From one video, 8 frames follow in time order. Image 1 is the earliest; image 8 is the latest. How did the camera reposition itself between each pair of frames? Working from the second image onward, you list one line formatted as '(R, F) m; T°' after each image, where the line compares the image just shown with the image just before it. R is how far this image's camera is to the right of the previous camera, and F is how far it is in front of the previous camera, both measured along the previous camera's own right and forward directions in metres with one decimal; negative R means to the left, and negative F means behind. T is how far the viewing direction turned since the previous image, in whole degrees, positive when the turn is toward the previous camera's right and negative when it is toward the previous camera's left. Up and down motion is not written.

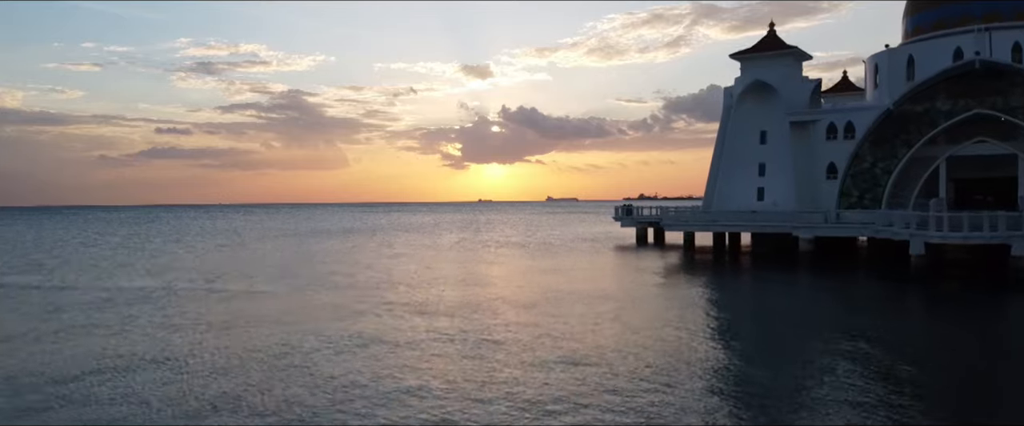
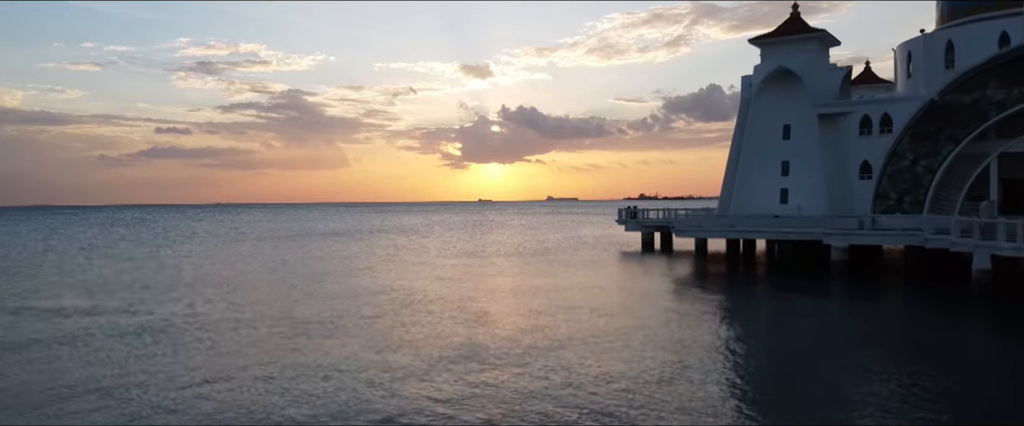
(+0.4, +4.3) m; 0°
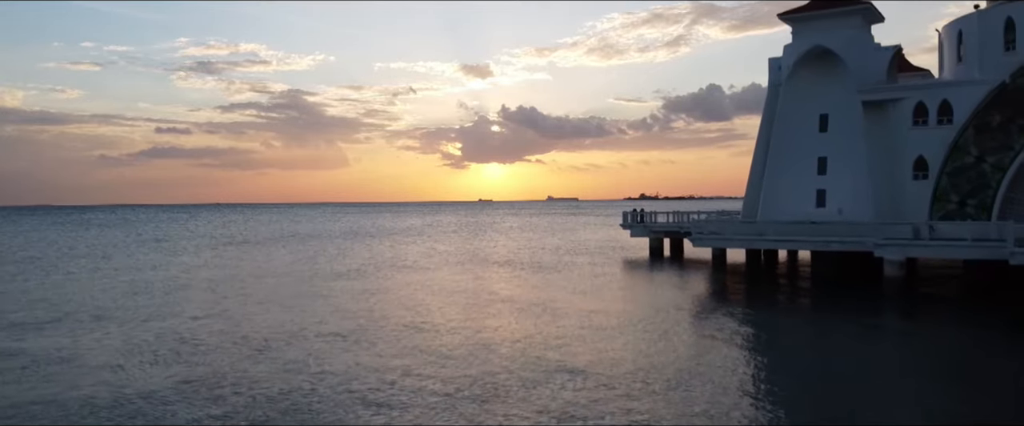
(+0.5, +5.1) m; 0°
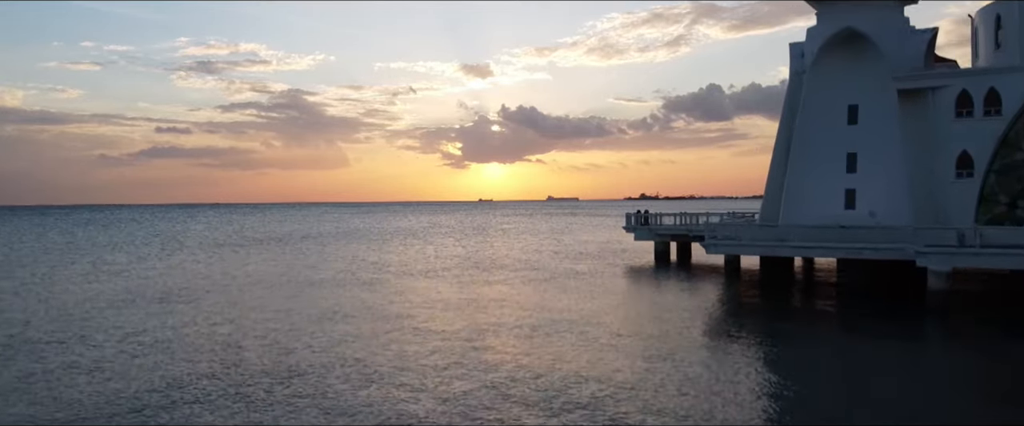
(+0.3, +3.1) m; 0°
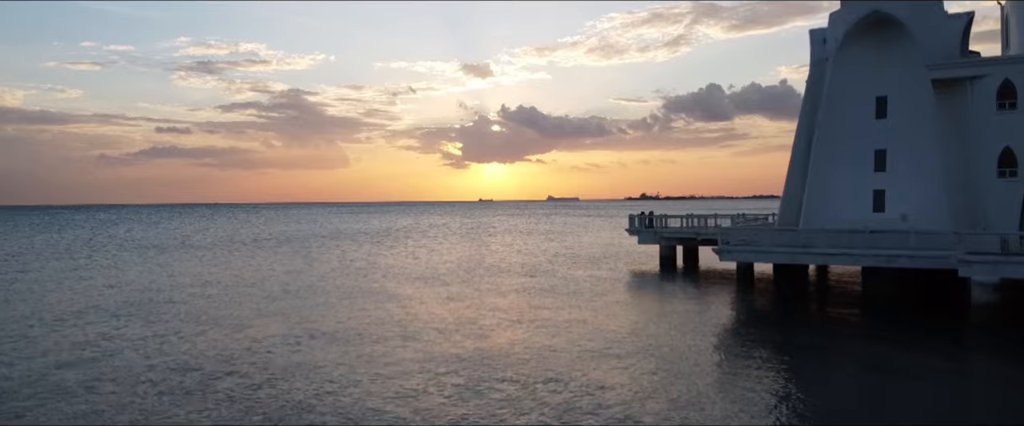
(+0.2, +2.3) m; 0°
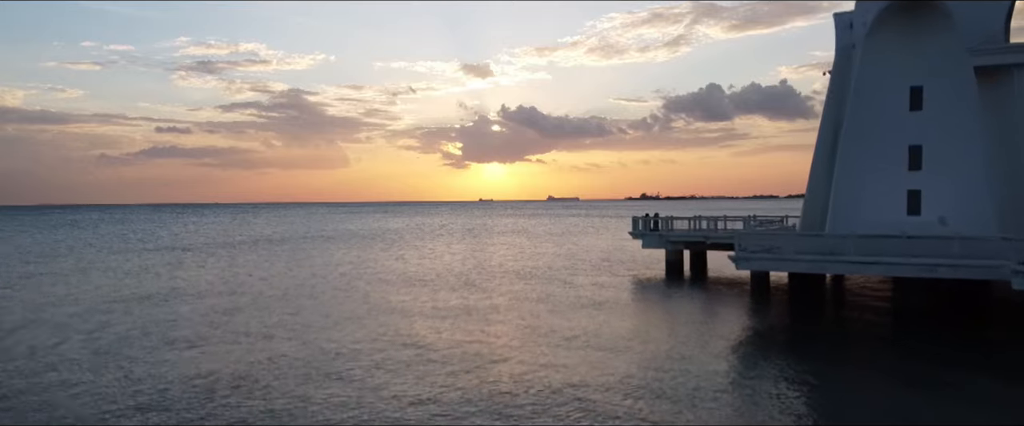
(+0.2, +2.4) m; 0°
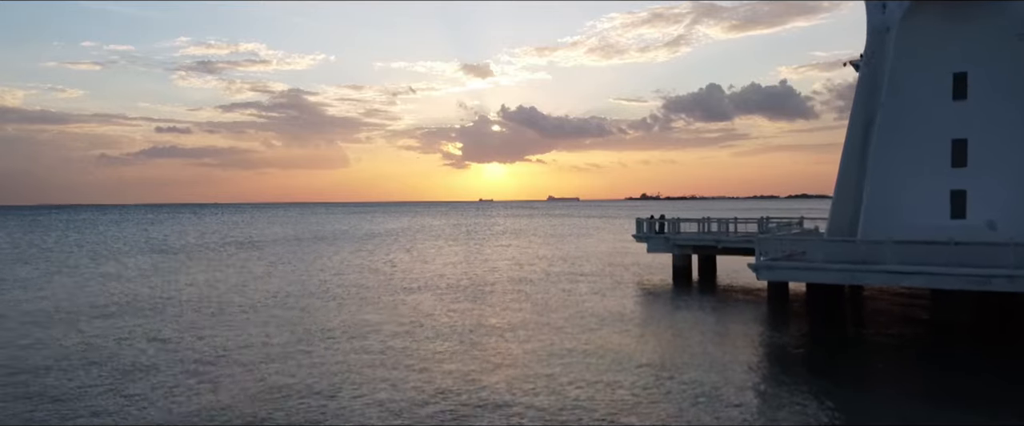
(+0.2, +2.4) m; 0°
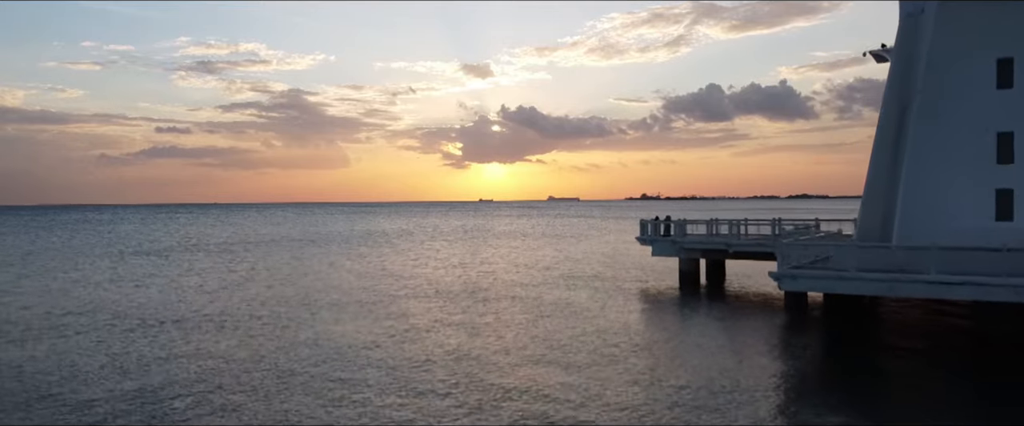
(+0.2, +1.9) m; 0°
